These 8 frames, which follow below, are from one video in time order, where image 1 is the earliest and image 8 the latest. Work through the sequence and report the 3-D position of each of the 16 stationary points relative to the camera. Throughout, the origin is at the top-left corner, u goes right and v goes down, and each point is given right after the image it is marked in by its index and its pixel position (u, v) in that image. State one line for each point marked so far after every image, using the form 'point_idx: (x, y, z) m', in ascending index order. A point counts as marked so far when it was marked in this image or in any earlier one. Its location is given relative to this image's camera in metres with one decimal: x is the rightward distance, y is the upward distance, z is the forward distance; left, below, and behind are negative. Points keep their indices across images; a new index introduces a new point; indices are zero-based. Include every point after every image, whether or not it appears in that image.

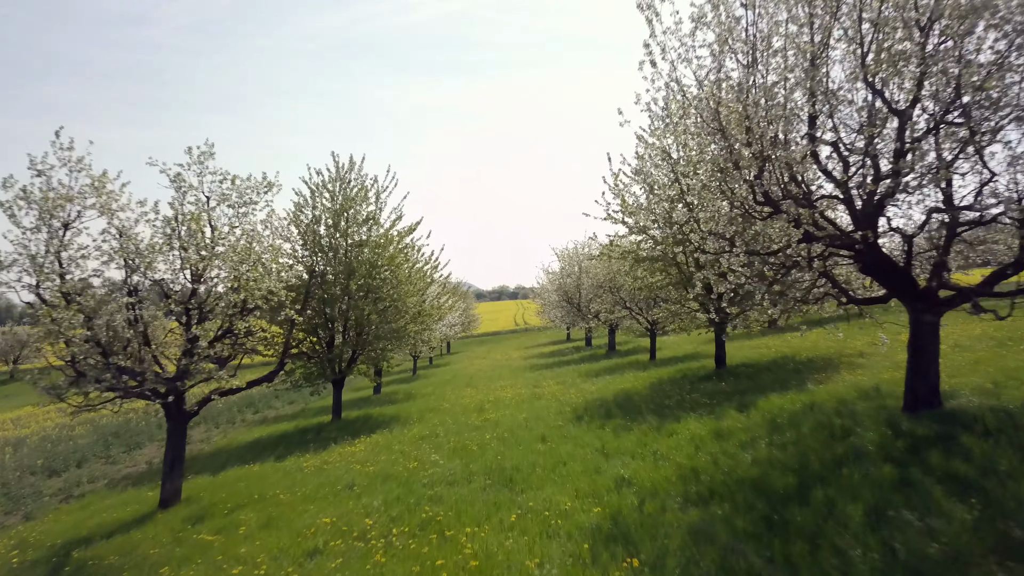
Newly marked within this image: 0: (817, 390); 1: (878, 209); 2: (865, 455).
0: (+7.4, -2.5, +16.5) m
1: (+6.6, +1.5, +12.3) m
2: (+5.3, -2.5, +10.1) m
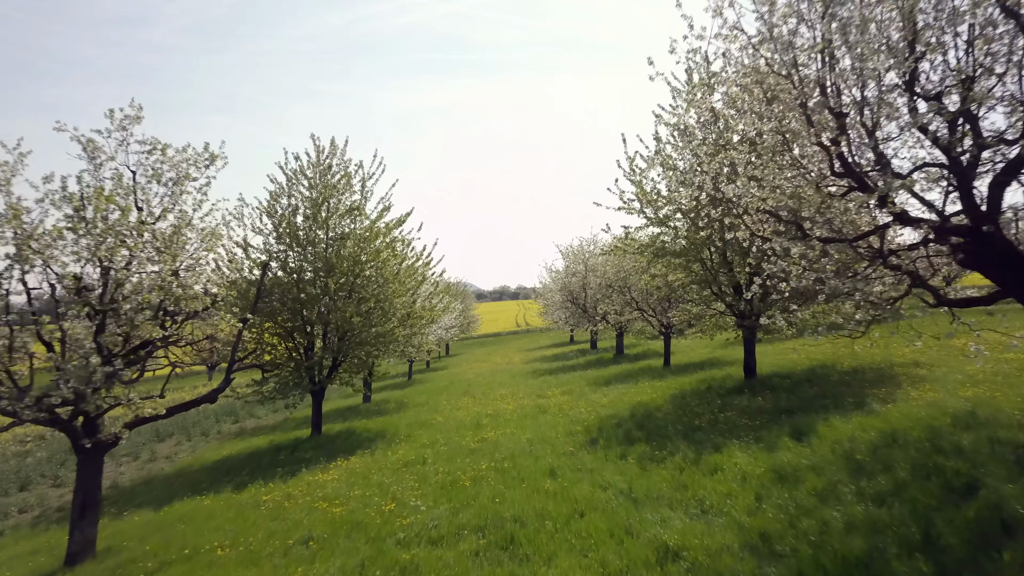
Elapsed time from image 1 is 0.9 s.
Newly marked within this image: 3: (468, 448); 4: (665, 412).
0: (+7.4, -2.5, +13.4) m
1: (+6.7, +1.5, +9.2) m
2: (+5.3, -2.5, +7.1) m
3: (-1.1, -4.2, +17.6) m
4: (+4.3, -3.5, +18.9) m
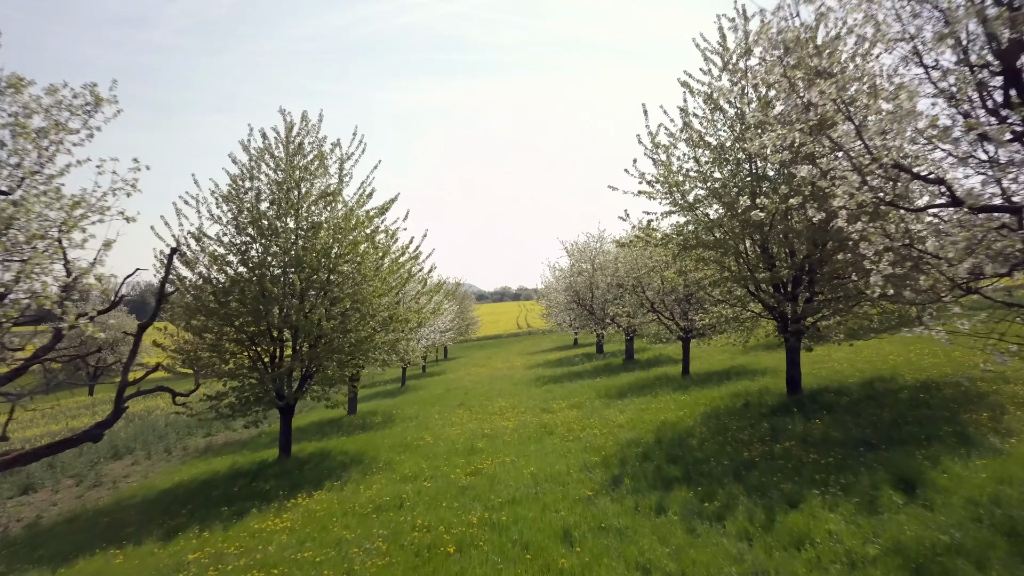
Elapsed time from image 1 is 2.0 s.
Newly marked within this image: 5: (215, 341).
0: (+7.4, -2.4, +10.0) m
1: (+6.7, +1.5, +5.8) m
2: (+5.3, -2.4, +3.6) m
3: (-1.1, -4.1, +14.1) m
4: (+4.3, -3.4, +15.5) m
5: (-8.6, -1.5, +19.6) m
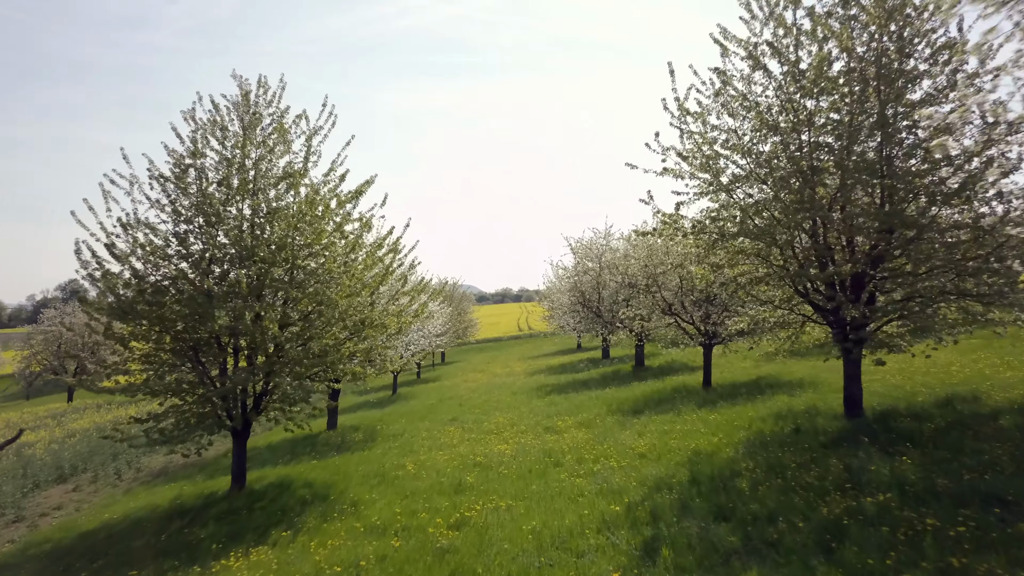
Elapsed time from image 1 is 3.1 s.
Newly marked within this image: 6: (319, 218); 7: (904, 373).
0: (+7.4, -2.4, +6.5) m
1: (+6.6, +1.6, +2.4) m
2: (+5.2, -2.3, +0.2) m
3: (-1.2, -4.1, +10.7) m
4: (+4.2, -3.4, +12.0) m
5: (-8.6, -1.5, +16.2) m
6: (-4.9, +1.8, +17.3) m
7: (+11.5, -2.5, +19.8) m
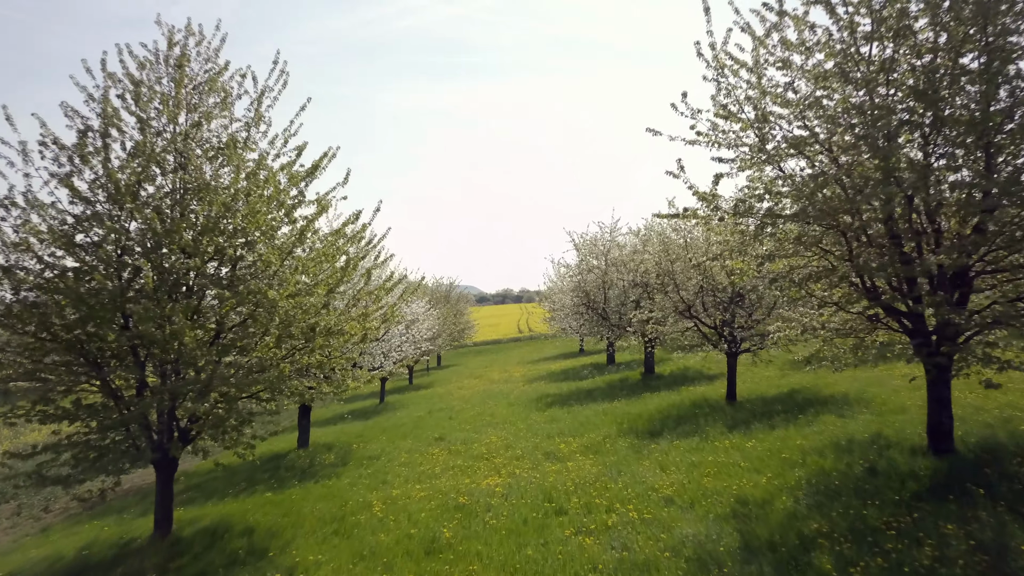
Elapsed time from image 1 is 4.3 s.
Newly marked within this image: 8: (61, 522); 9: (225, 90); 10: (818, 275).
0: (+7.2, -2.3, +3.0) m
1: (+6.4, +1.7, -1.1) m
2: (+5.0, -2.3, -3.3) m
3: (-1.4, -4.0, +7.2) m
4: (+4.0, -3.3, +8.5) m
5: (-8.8, -1.4, +12.7) m
6: (-5.1, +1.8, +13.8) m
7: (+11.3, -2.4, +16.3) m
8: (-12.2, -6.3, +18.4) m
9: (-6.3, +4.3, +14.8) m
10: (+5.9, +0.3, +13.0) m
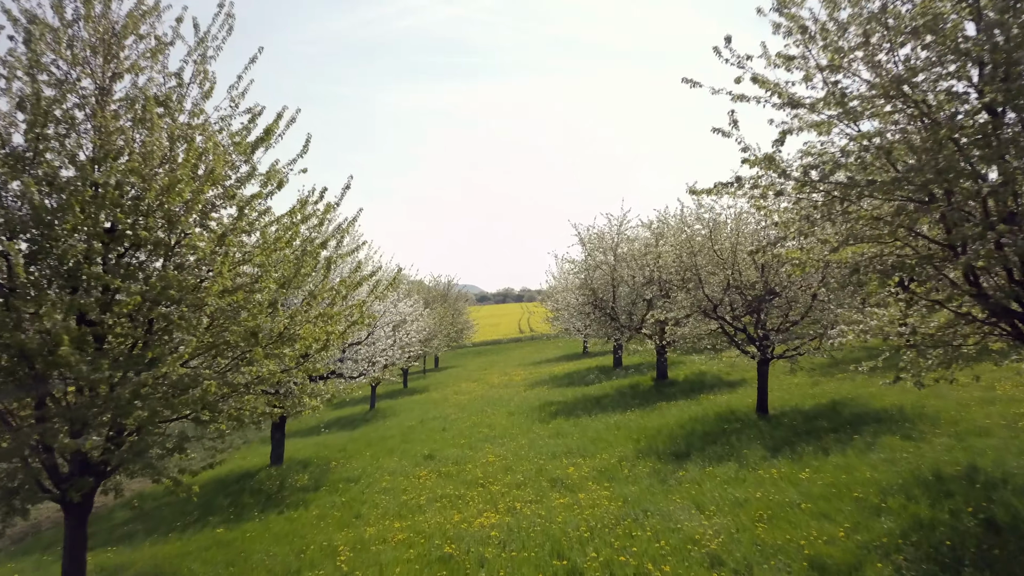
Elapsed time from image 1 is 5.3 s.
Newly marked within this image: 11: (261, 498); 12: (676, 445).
0: (+7.2, -2.2, +0.1) m
1: (+6.4, +1.7, -4.0) m
2: (+5.0, -2.2, -6.2) m
3: (-1.4, -3.9, +4.3) m
4: (+4.0, -3.2, +5.6) m
5: (-8.8, -1.3, +9.9) m
6: (-5.1, +1.9, +10.9) m
7: (+11.3, -2.4, +13.4) m
8: (-12.2, -6.2, +15.5) m
9: (-6.3, +4.4, +11.9) m
10: (+5.9, +0.3, +10.1) m
11: (-6.6, -5.5, +17.9) m
12: (+4.3, -4.0, +17.5) m
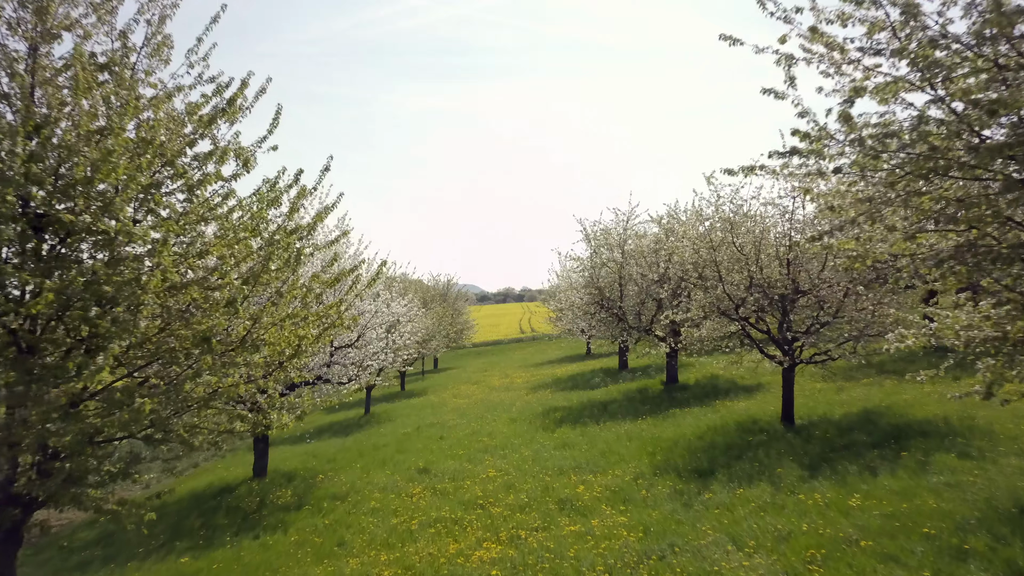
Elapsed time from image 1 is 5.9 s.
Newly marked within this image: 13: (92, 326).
0: (+7.2, -2.2, -1.6) m
1: (+6.4, +1.8, -5.8) m
2: (+5.0, -2.2, -7.9) m
3: (-1.4, -3.9, +2.6) m
4: (+4.1, -3.2, +3.9) m
5: (-8.8, -1.3, +8.1) m
6: (-5.1, +2.0, +9.2) m
7: (+11.3, -2.3, +11.6) m
8: (-12.1, -6.2, +13.8) m
9: (-6.2, +4.5, +10.2) m
10: (+6.0, +0.4, +8.4) m
11: (-6.5, -5.5, +16.2) m
12: (+4.3, -4.0, +15.8) m
13: (-4.9, -0.4, +8.7) m
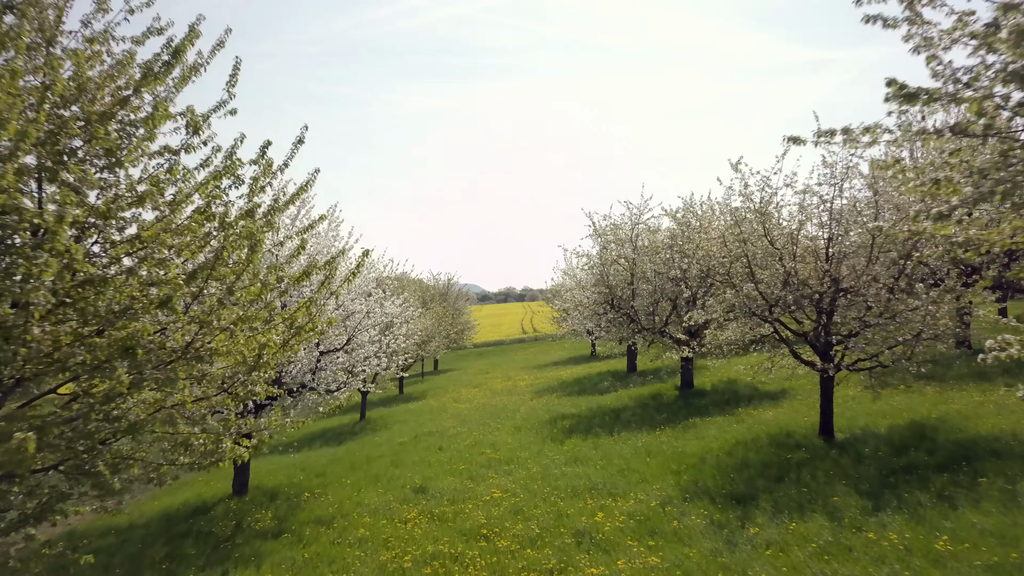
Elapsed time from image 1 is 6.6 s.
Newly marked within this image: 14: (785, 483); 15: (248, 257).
0: (+7.4, -2.1, -3.6) m
1: (+6.6, +1.8, -7.7) m
2: (+5.2, -2.1, -9.9) m
3: (-1.2, -3.8, +0.6) m
4: (+4.2, -3.2, +2.0) m
5: (-8.6, -1.2, +6.2) m
6: (-4.9, +2.0, +7.3) m
7: (+11.5, -2.3, +9.7) m
8: (-12.0, -6.1, +11.9) m
9: (-6.1, +4.5, +8.2) m
10: (+6.1, +0.4, +6.4) m
11: (-6.4, -5.4, +14.2) m
12: (+4.5, -3.9, +13.8) m
13: (-4.8, -0.3, +6.8) m
14: (+5.3, -3.7, +13.1) m
15: (-3.8, +0.4, +9.0) m
